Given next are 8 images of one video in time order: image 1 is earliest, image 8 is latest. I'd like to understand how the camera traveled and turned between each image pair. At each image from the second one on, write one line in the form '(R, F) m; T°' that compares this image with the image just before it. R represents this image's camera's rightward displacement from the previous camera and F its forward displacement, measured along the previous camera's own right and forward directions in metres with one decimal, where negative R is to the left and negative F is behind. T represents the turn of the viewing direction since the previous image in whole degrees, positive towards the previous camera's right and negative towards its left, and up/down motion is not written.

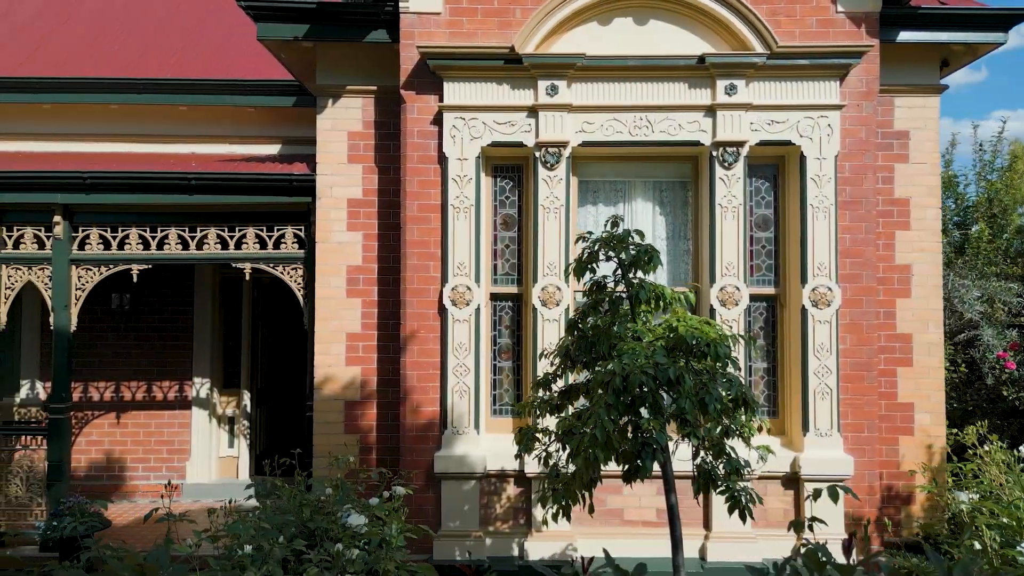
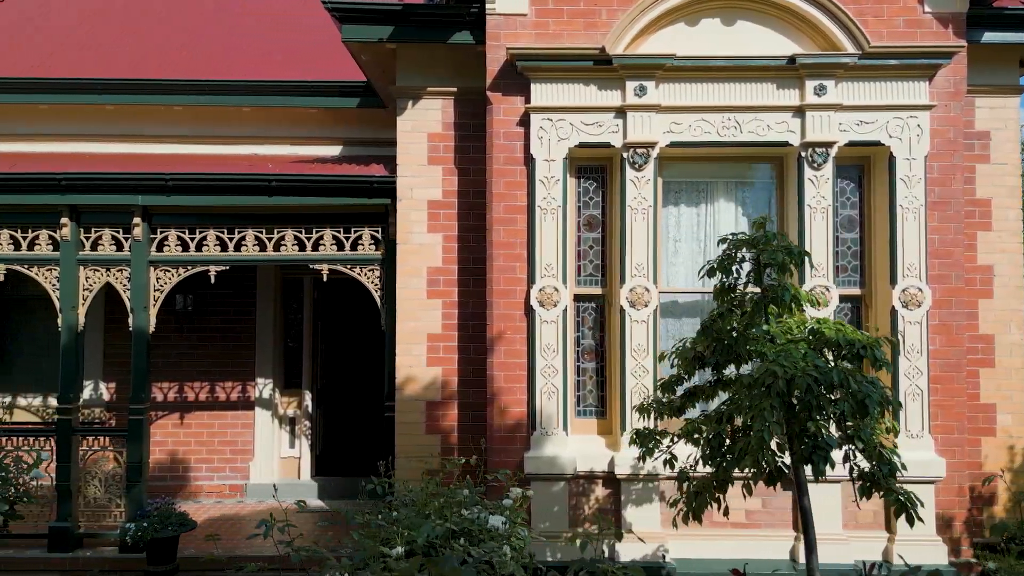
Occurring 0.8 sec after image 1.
(-0.8, 0.0) m; 0°
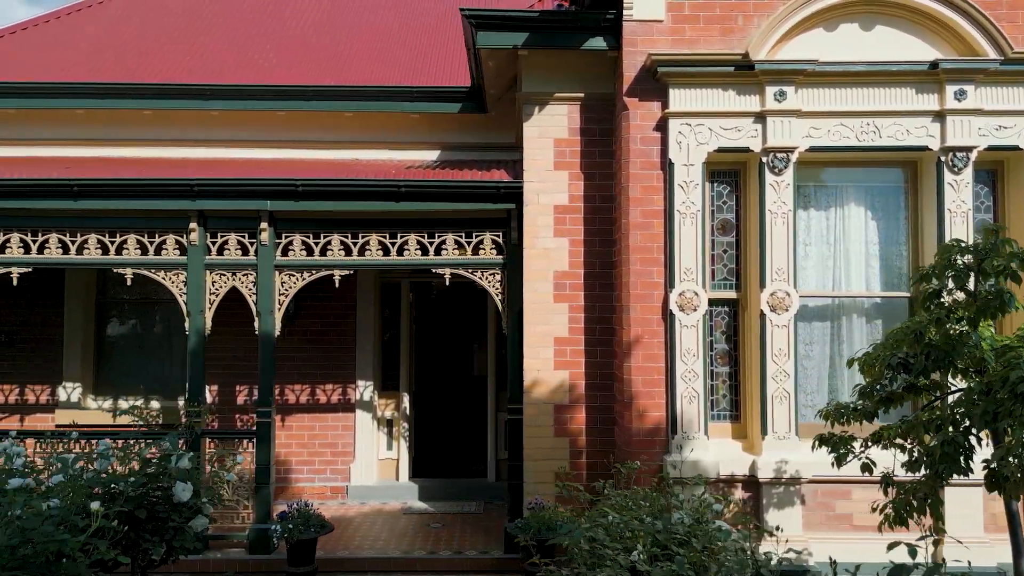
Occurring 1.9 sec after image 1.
(-1.2, 0.0) m; 0°
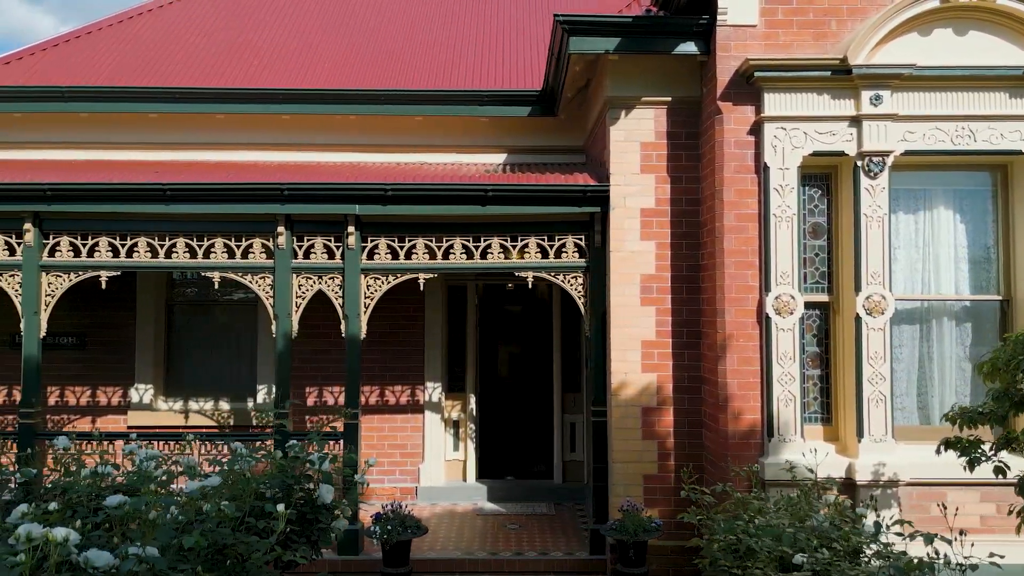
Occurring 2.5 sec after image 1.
(-0.8, 0.0) m; 0°
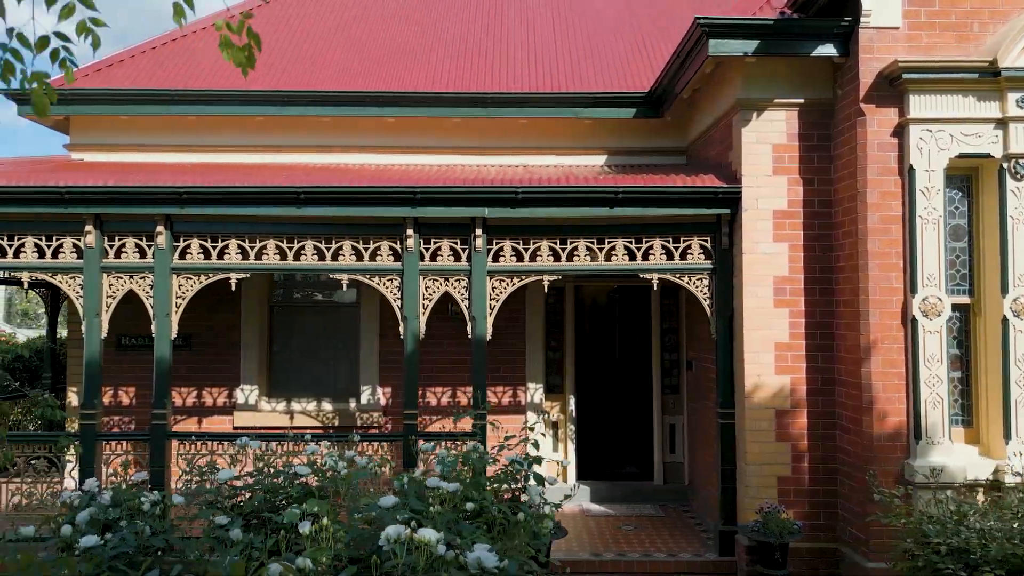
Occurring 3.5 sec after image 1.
(-1.3, 0.0) m; 0°
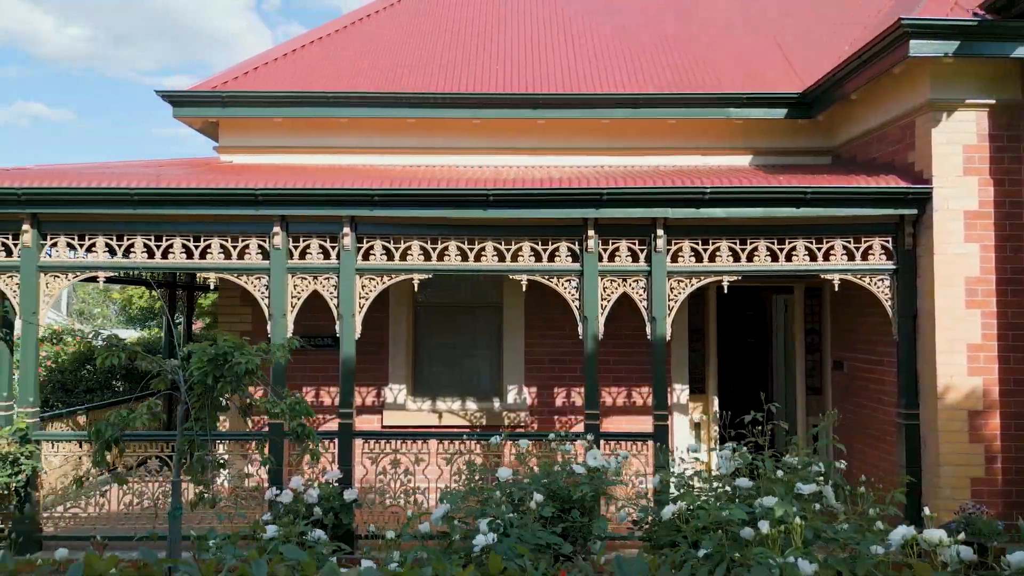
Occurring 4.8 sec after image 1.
(-1.8, -0.1) m; -1°
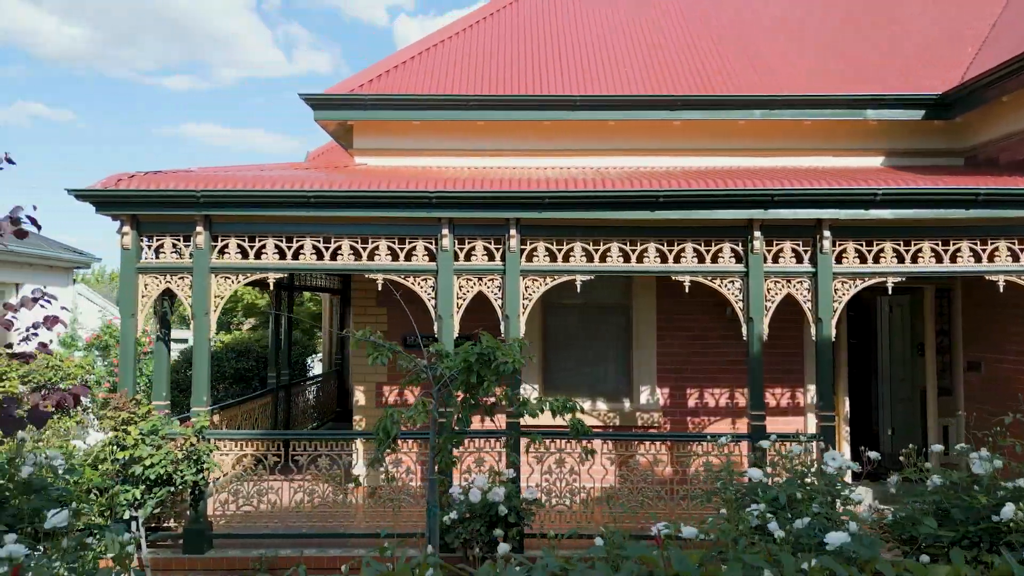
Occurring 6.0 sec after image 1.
(-1.7, -0.1) m; -1°
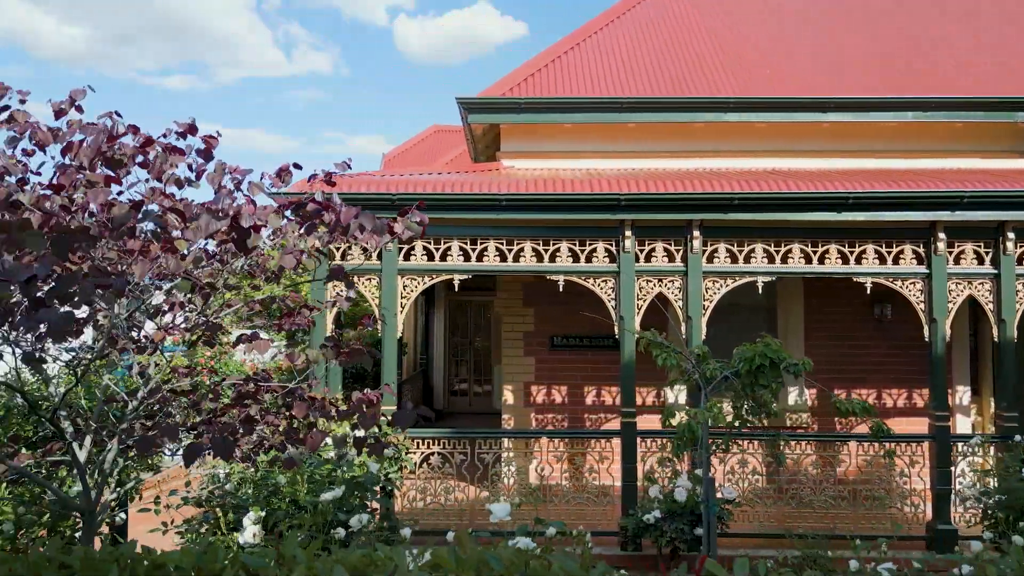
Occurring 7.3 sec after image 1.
(-1.9, -0.1) m; 0°
